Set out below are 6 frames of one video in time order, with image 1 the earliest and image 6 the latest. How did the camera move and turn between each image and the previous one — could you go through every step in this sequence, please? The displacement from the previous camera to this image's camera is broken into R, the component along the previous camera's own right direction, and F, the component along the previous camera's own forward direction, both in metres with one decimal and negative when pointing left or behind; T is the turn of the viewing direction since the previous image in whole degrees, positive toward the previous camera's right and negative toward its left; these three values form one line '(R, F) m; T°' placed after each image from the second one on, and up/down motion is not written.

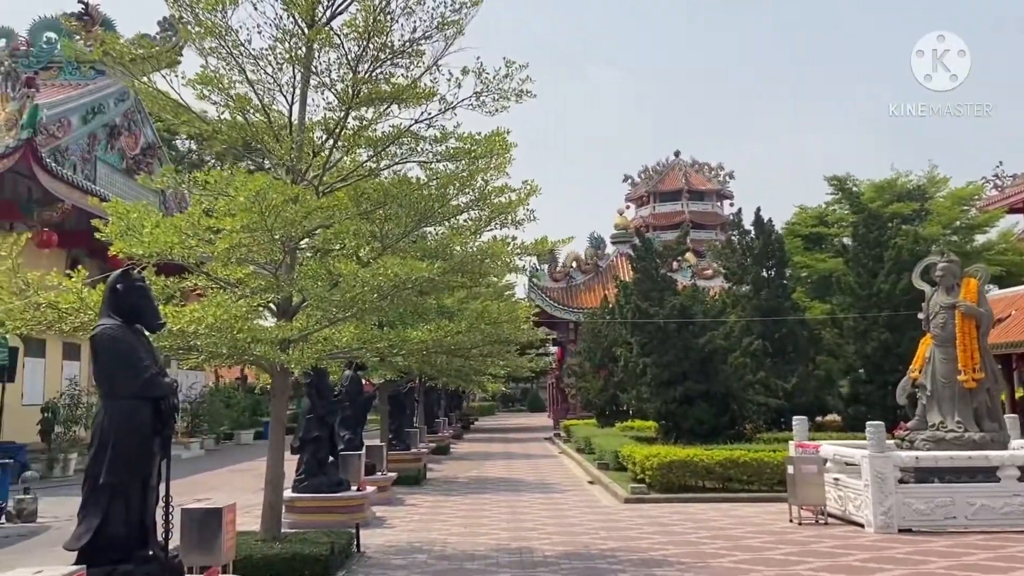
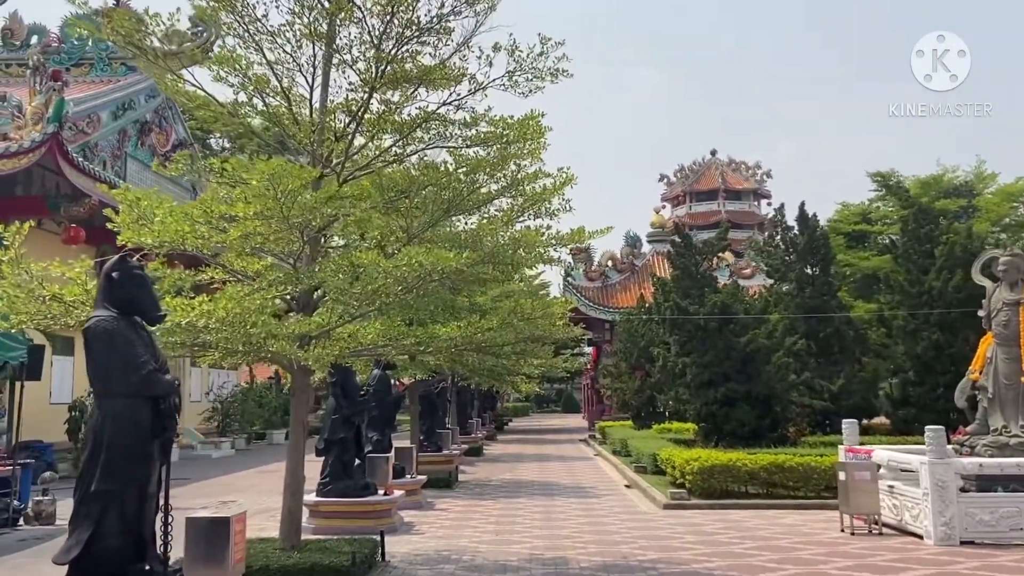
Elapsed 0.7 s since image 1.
(0.0, +0.5) m; -2°
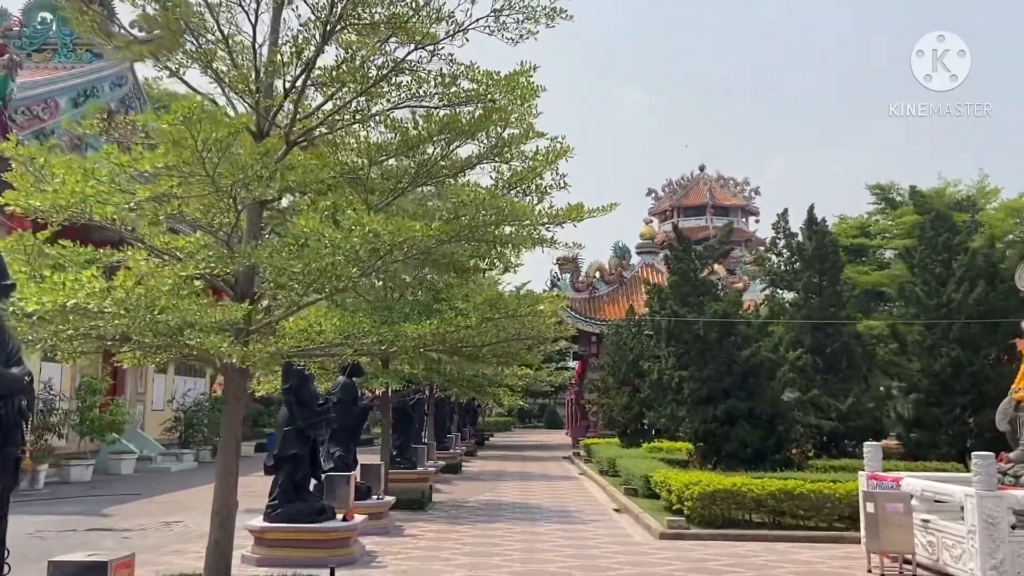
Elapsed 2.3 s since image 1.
(0.0, +1.3) m; +1°
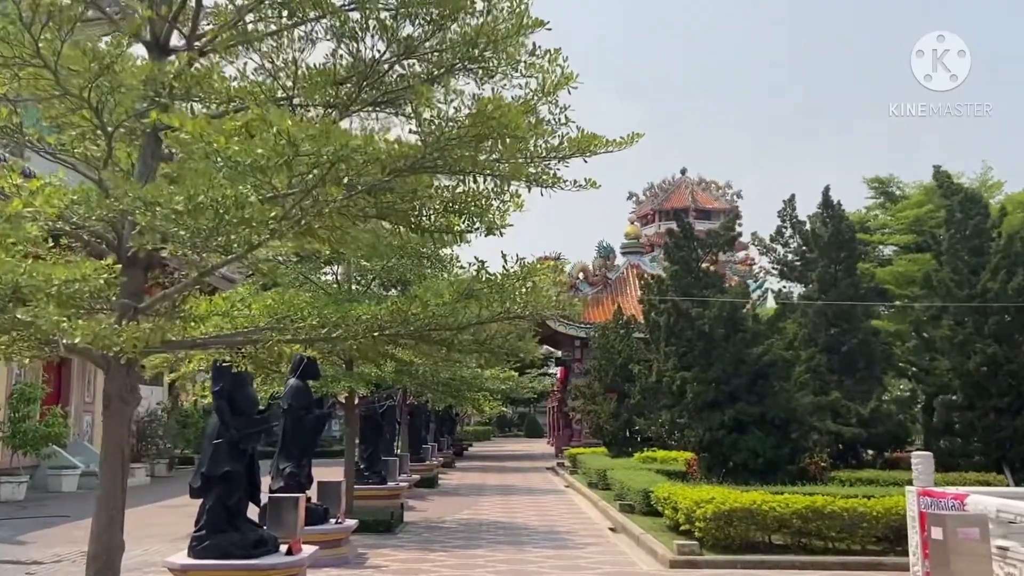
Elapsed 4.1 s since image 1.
(0.0, +1.6) m; +1°
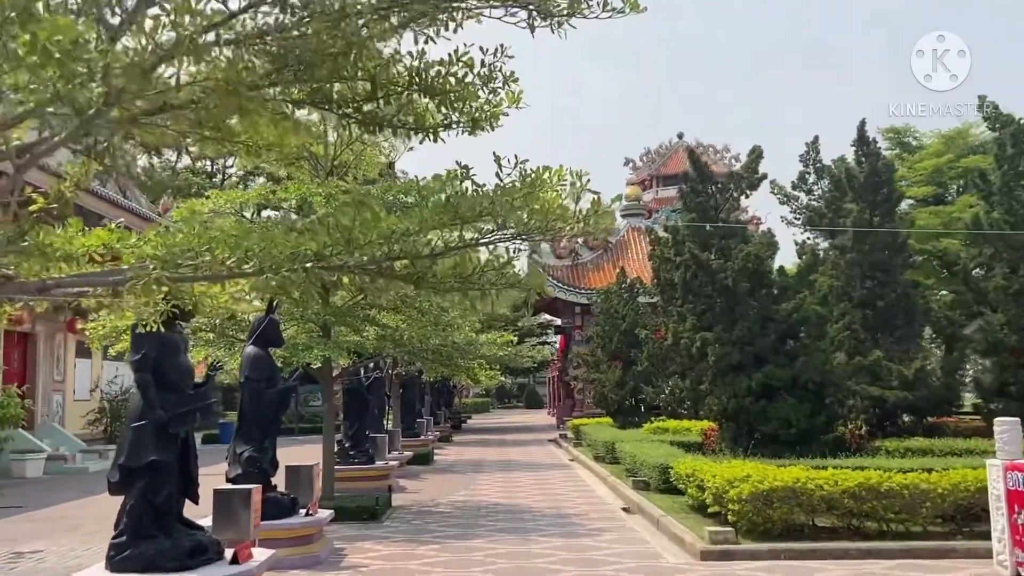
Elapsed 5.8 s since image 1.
(0.0, +1.5) m; 0°
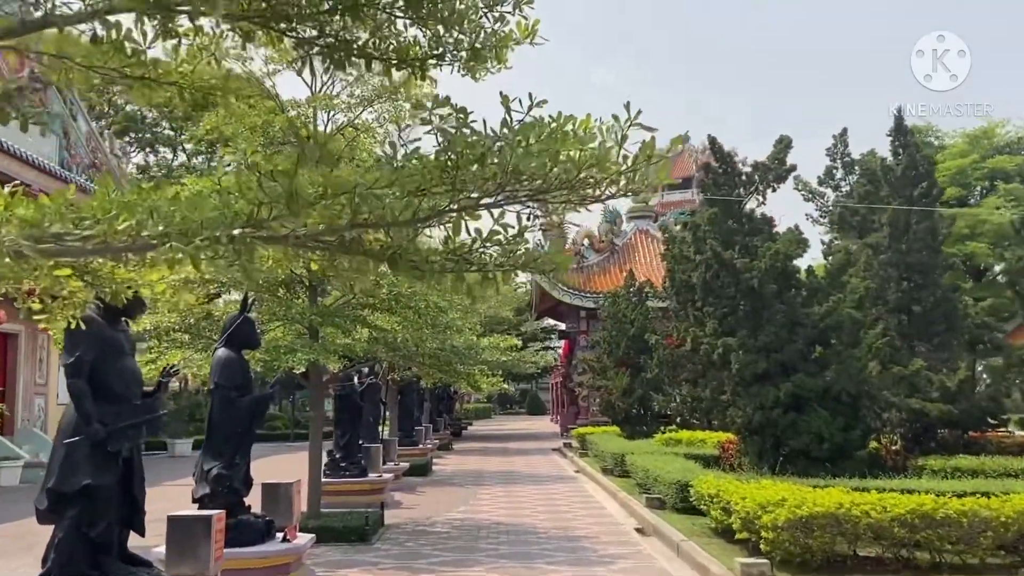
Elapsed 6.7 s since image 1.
(0.0, +0.9) m; 0°
